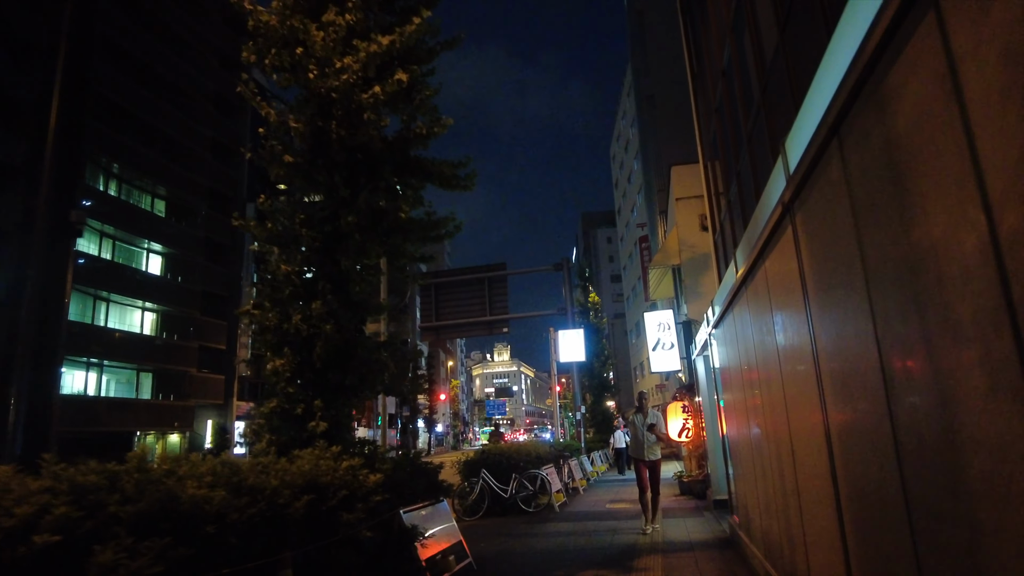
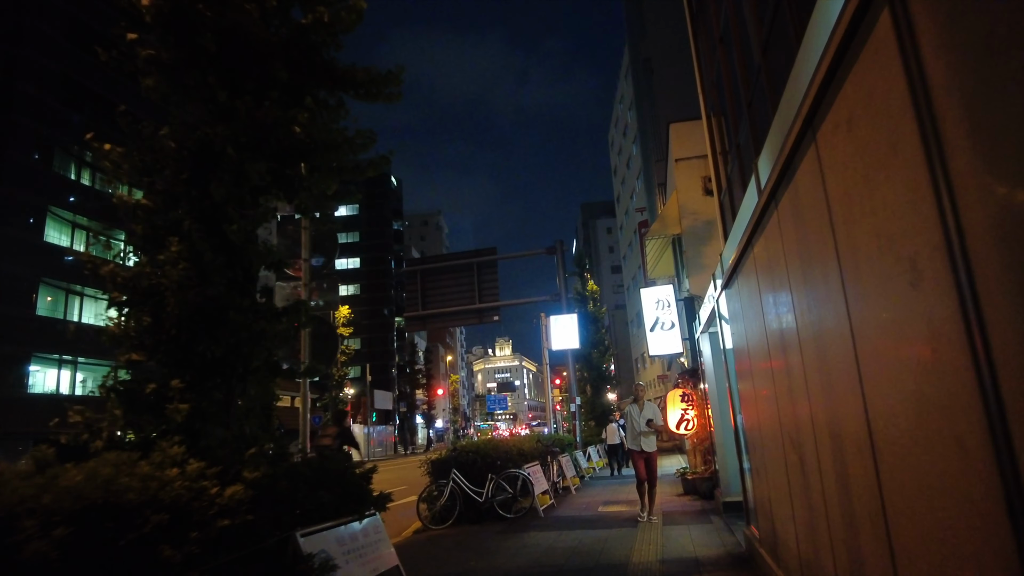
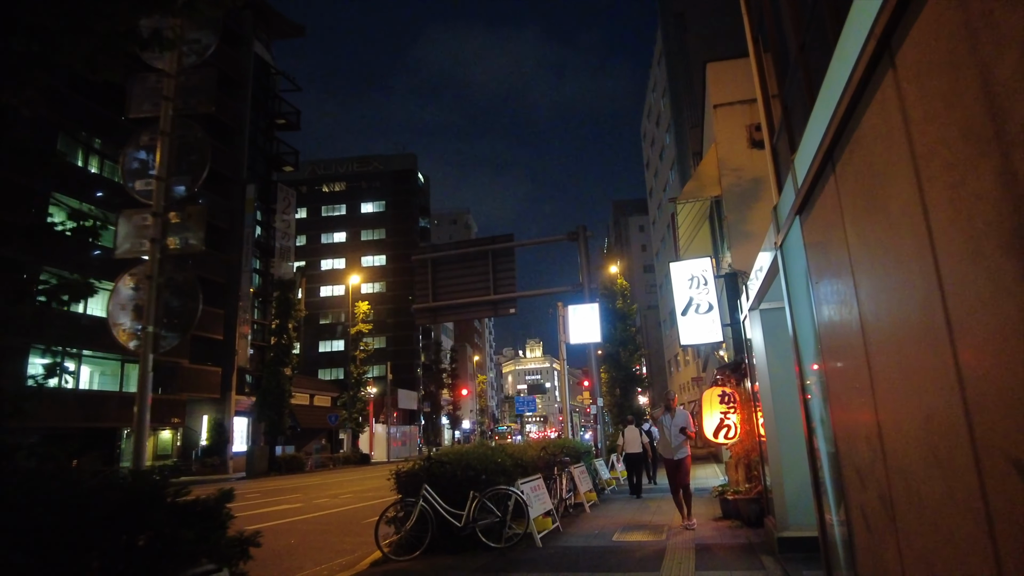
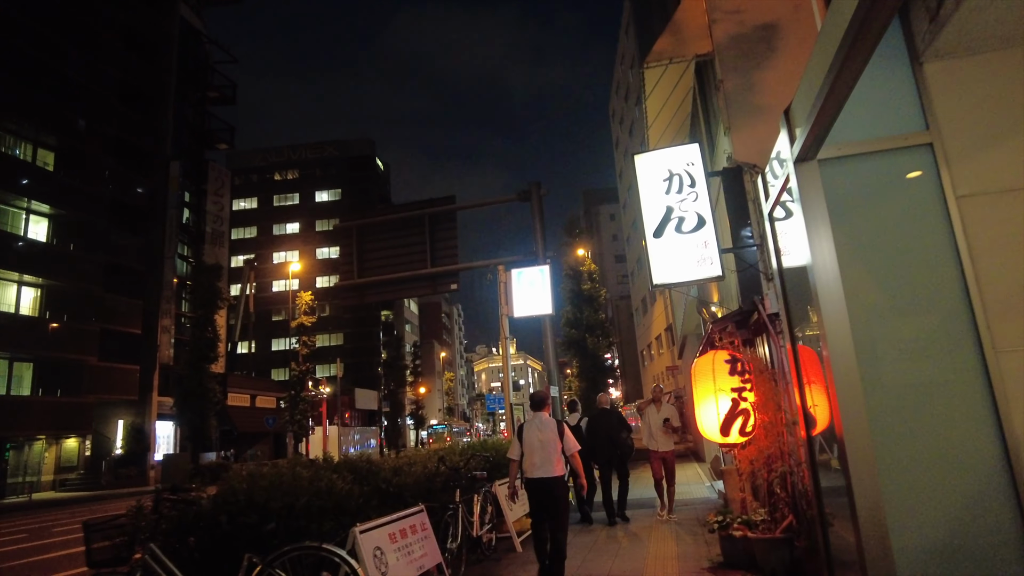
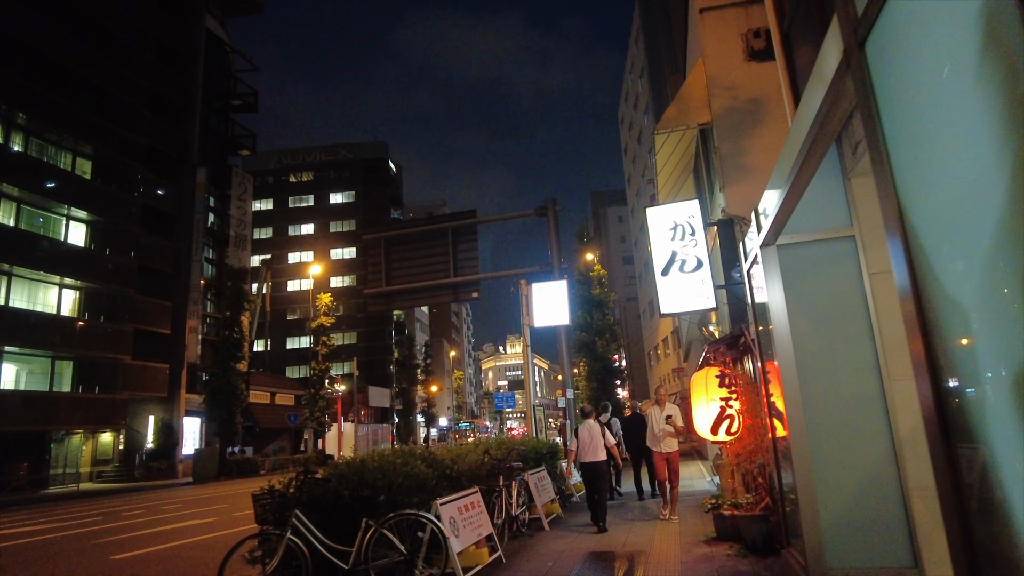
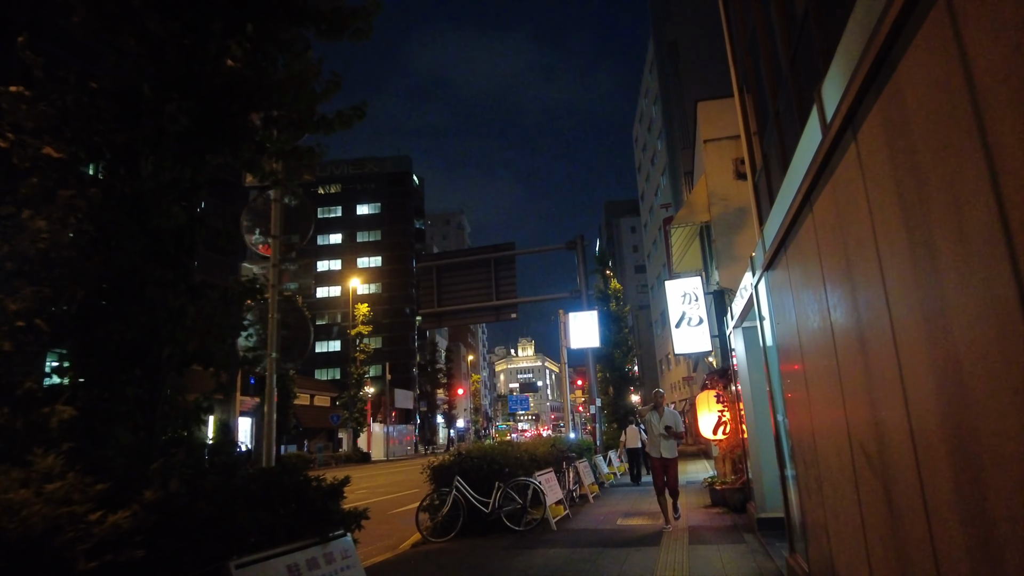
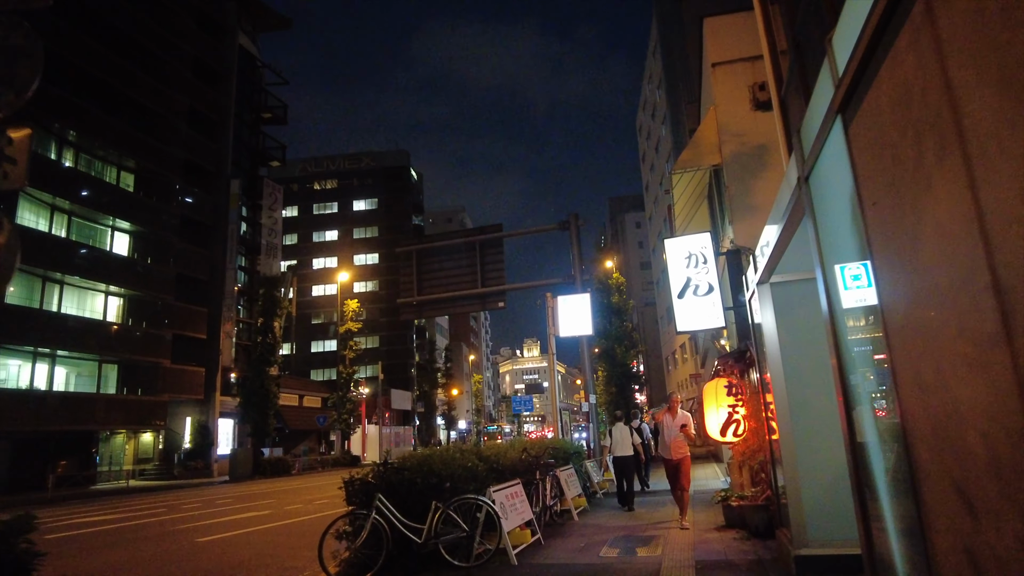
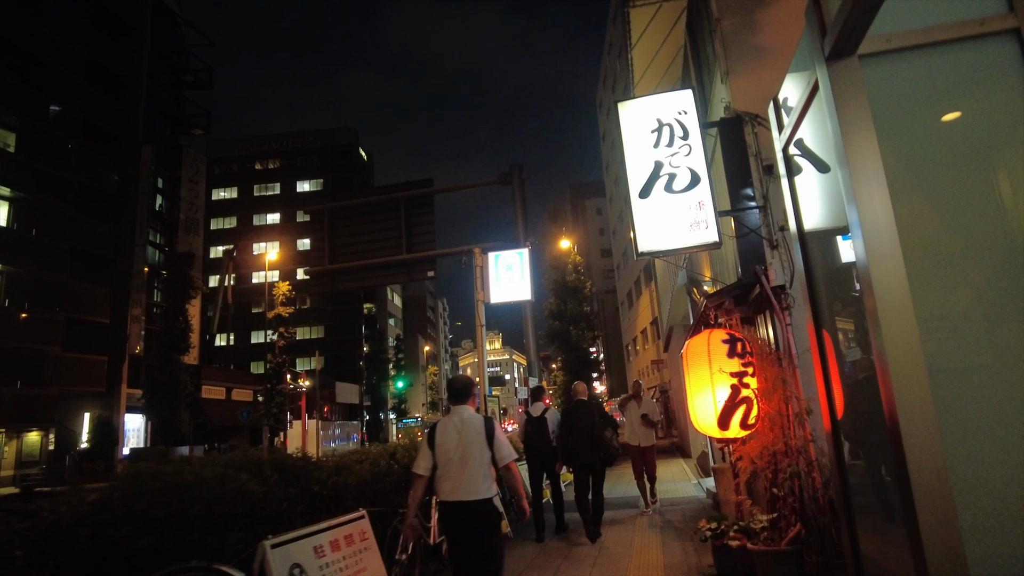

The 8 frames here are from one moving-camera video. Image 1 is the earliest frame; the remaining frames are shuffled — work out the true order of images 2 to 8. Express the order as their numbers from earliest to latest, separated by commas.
2, 6, 3, 7, 5, 4, 8
